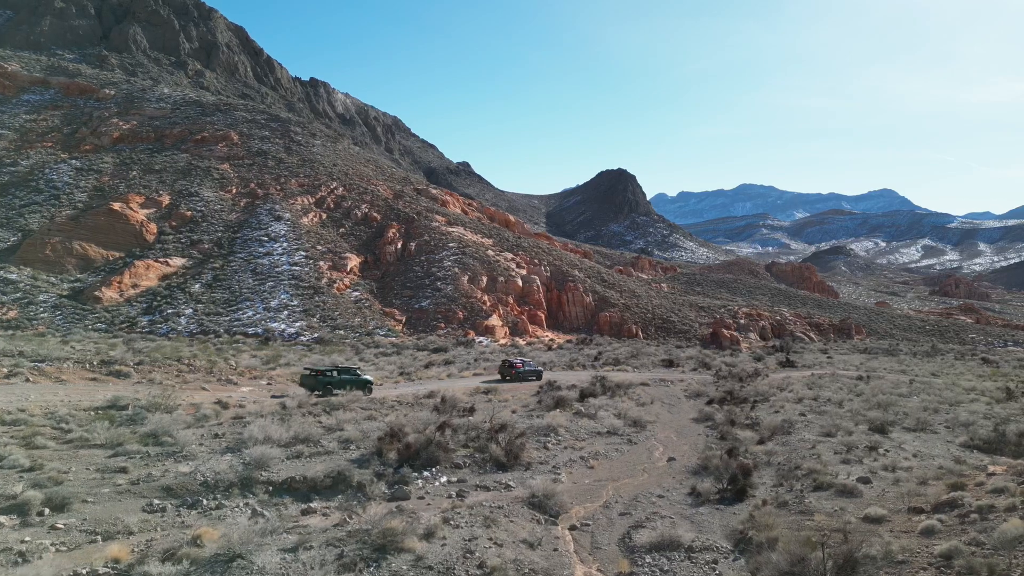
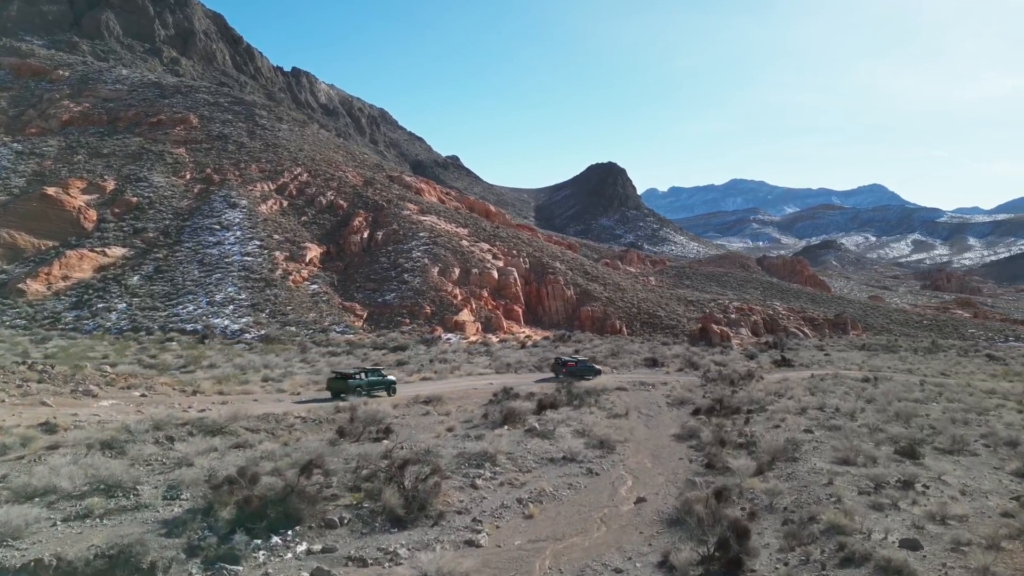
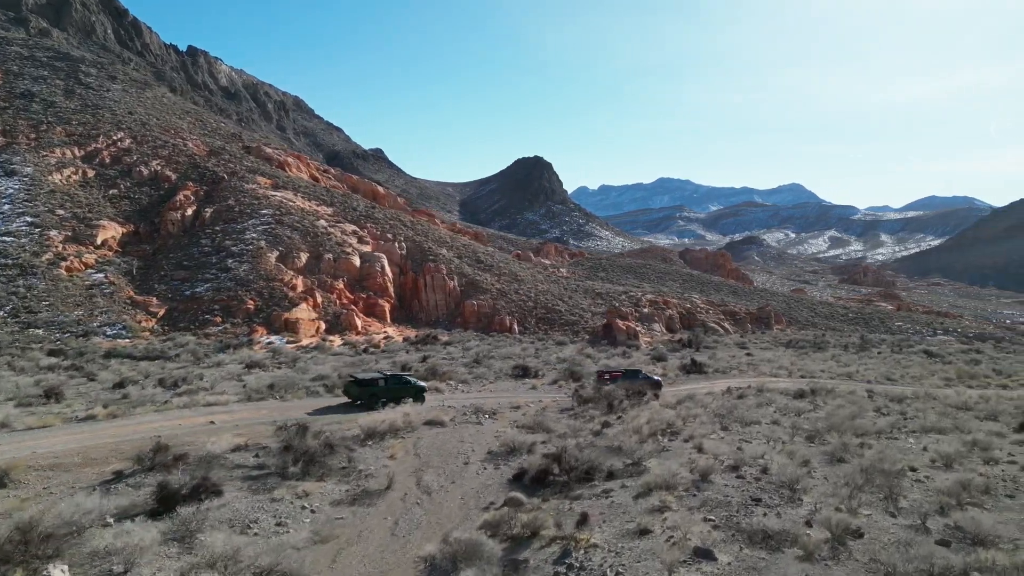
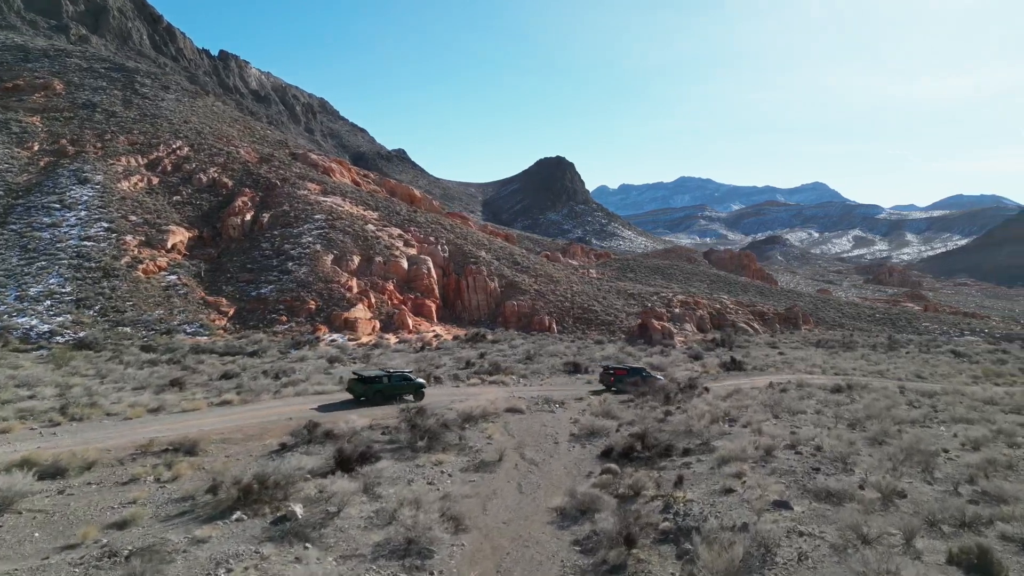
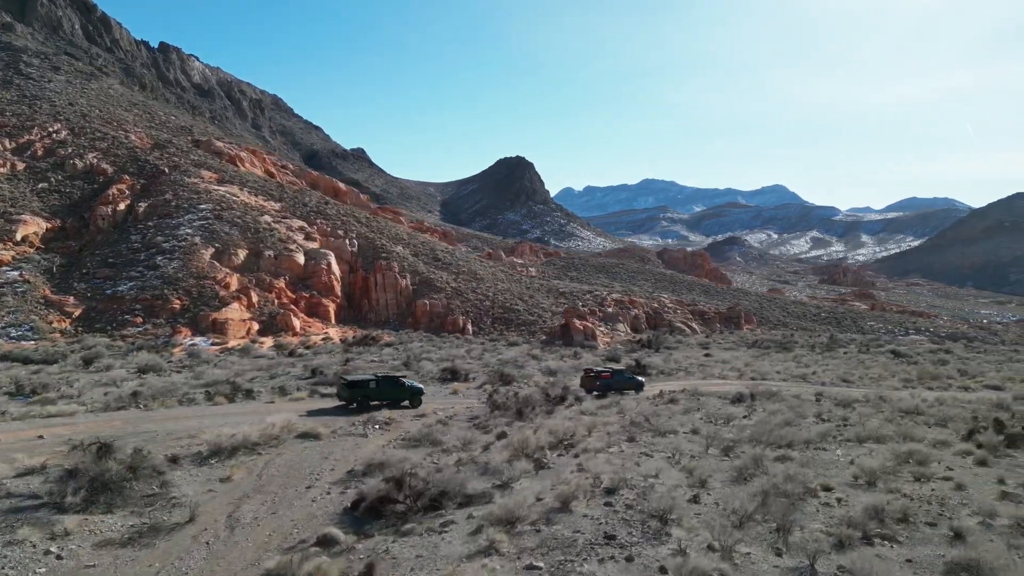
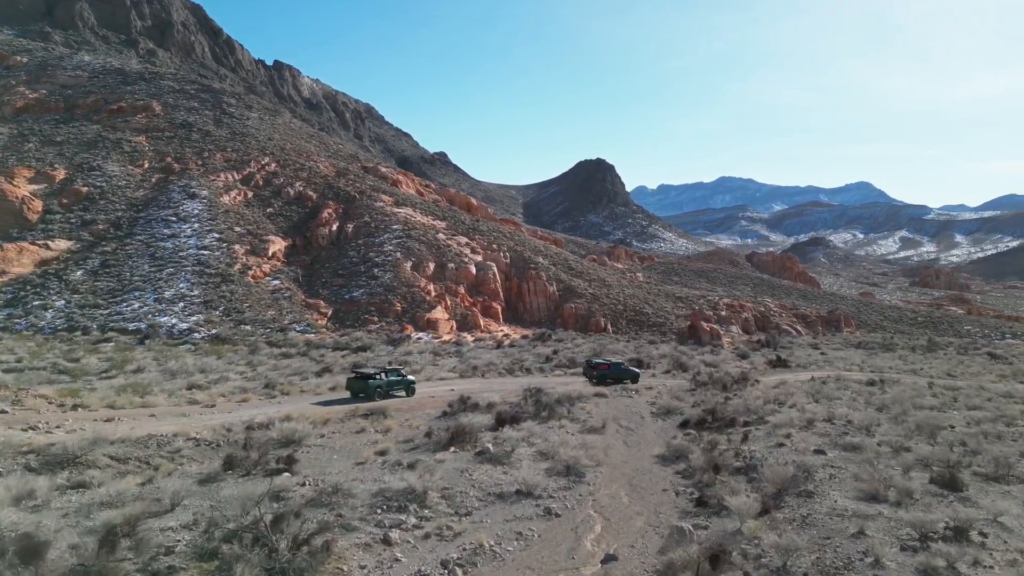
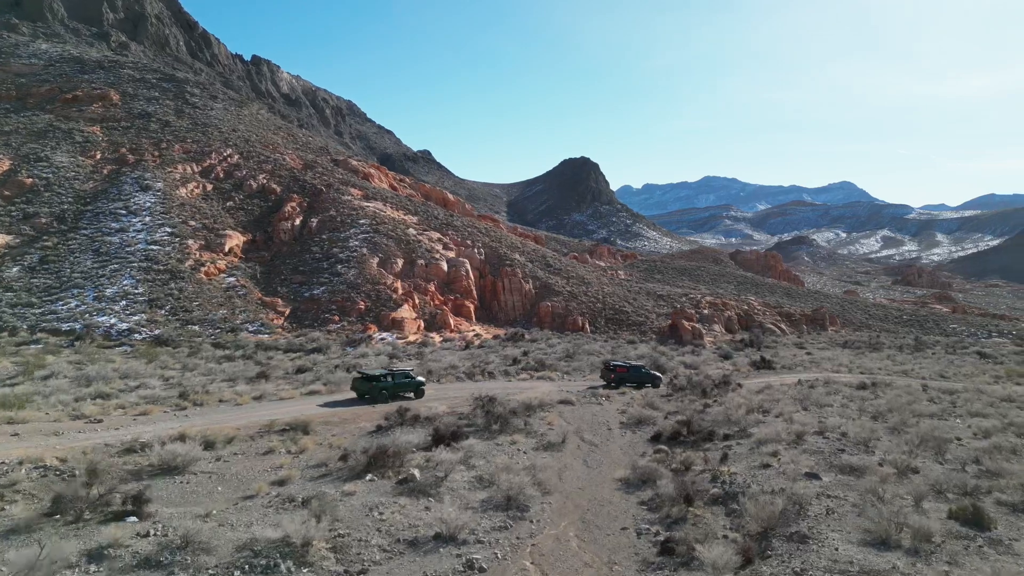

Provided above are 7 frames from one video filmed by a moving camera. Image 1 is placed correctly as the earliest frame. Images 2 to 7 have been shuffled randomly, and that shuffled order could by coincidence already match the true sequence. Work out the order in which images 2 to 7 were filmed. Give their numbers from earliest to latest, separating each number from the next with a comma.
2, 6, 7, 4, 3, 5
